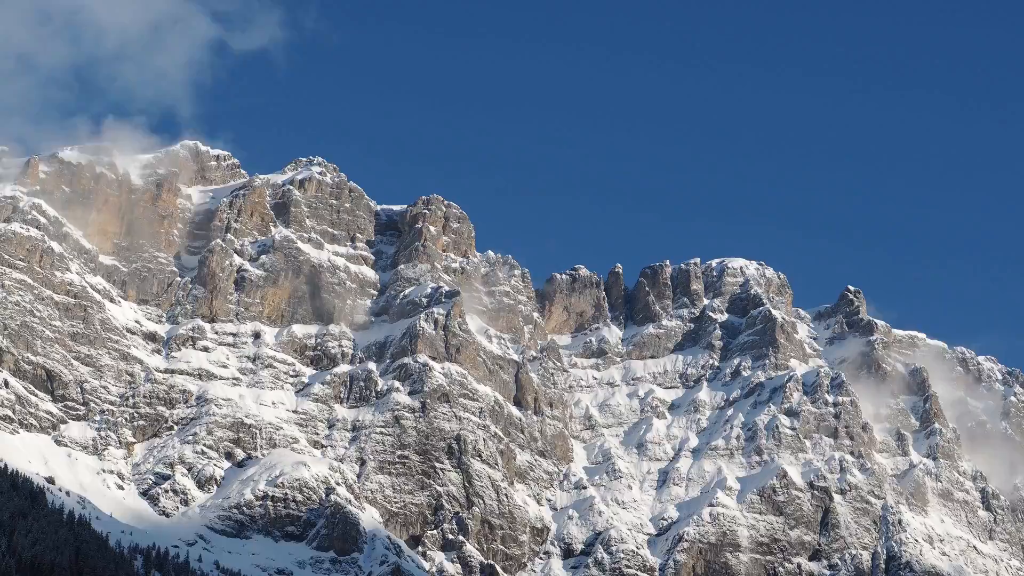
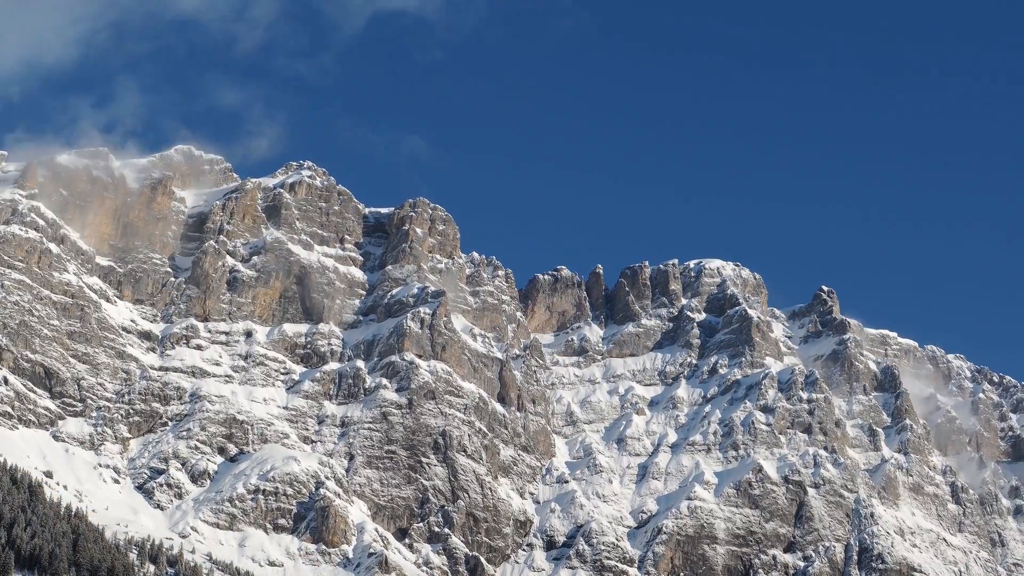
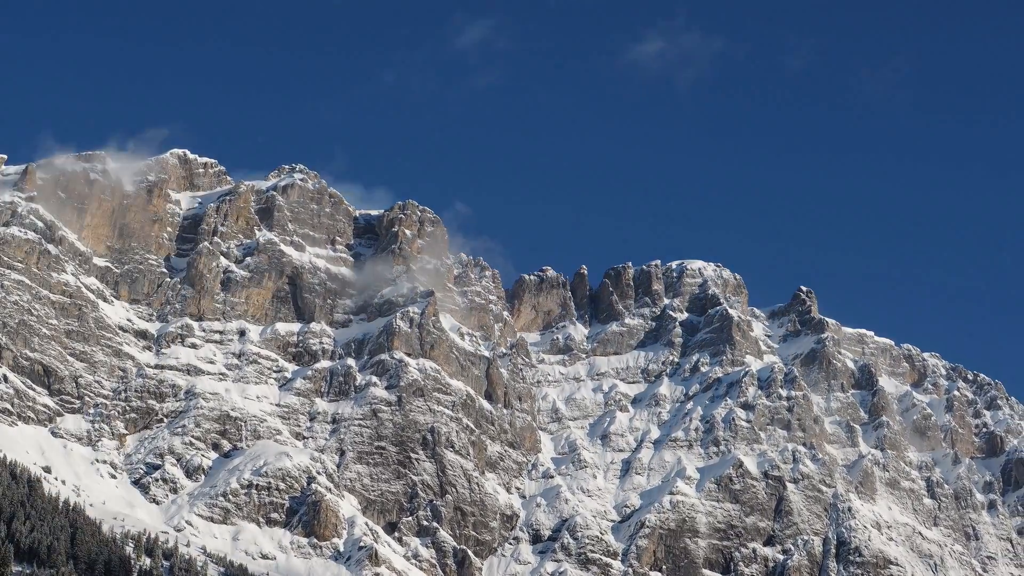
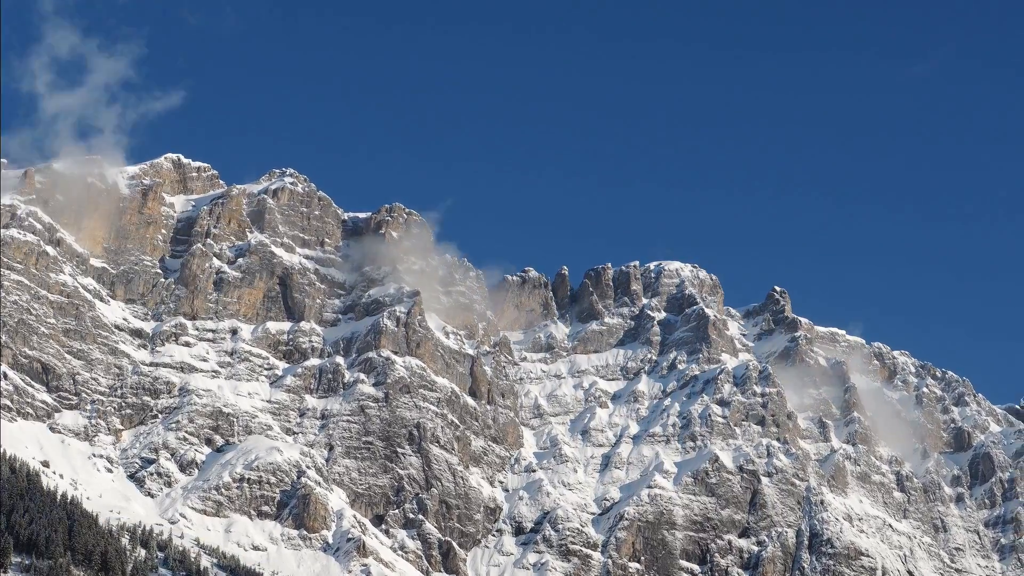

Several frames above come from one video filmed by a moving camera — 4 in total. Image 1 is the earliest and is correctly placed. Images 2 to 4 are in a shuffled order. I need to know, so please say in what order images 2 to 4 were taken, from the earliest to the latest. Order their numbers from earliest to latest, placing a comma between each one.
2, 3, 4
